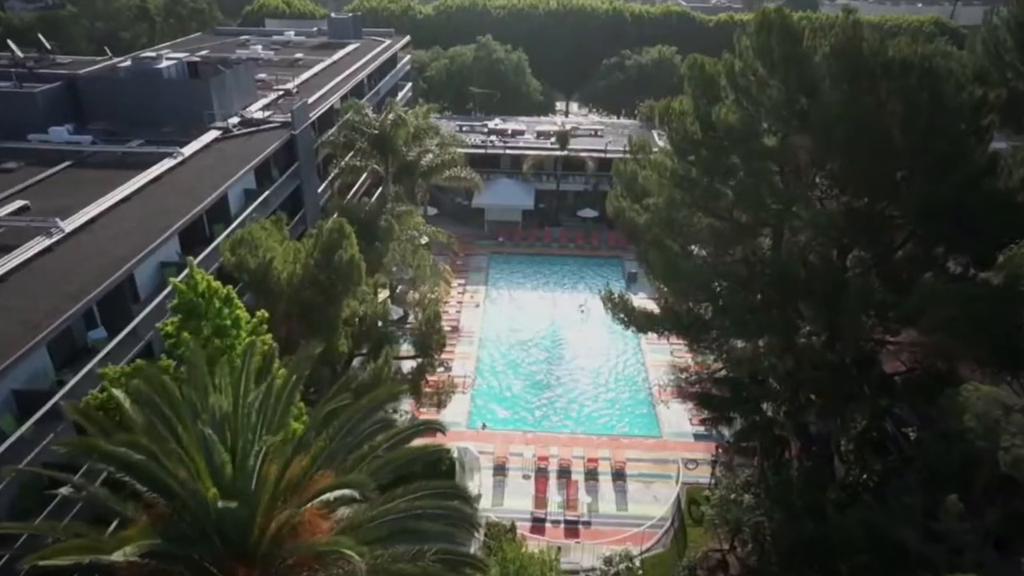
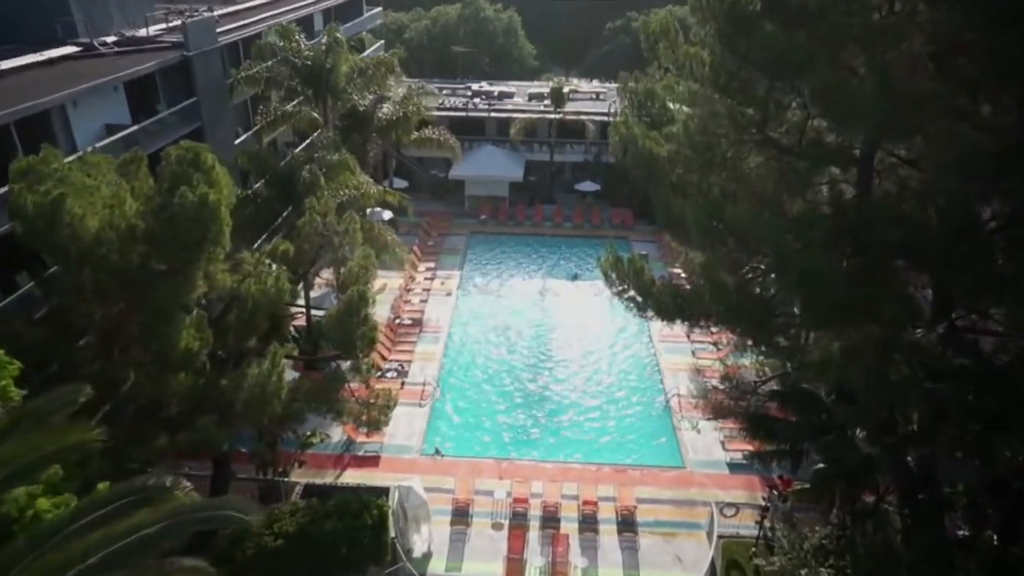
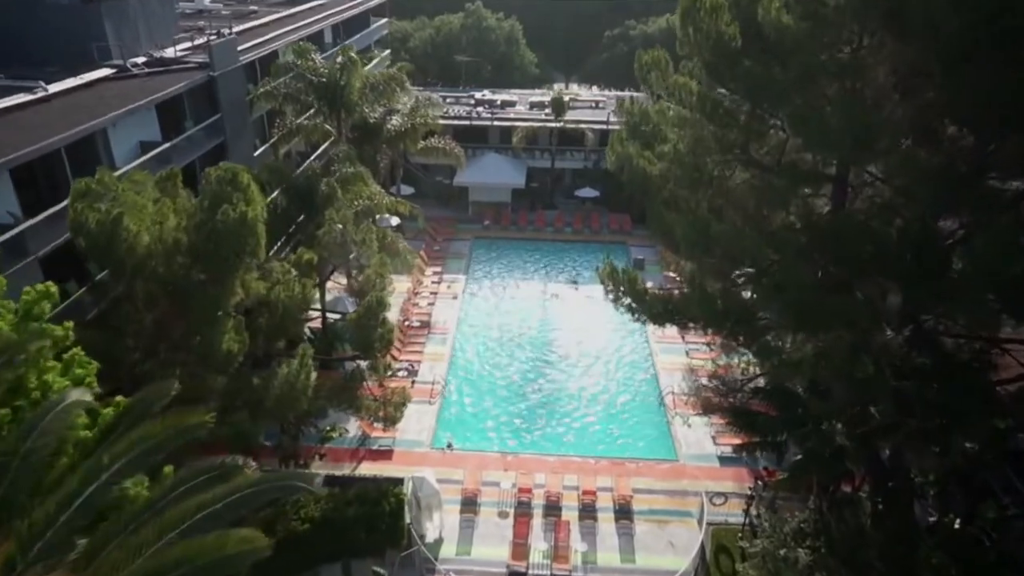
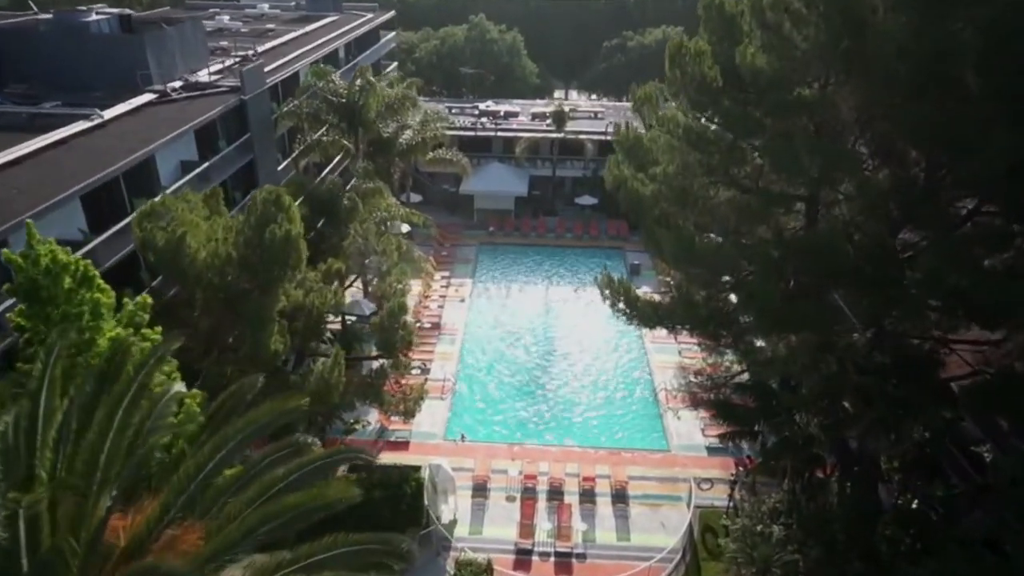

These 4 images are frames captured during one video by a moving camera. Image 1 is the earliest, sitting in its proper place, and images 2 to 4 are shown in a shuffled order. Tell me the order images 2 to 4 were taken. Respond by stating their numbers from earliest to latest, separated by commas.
4, 3, 2
